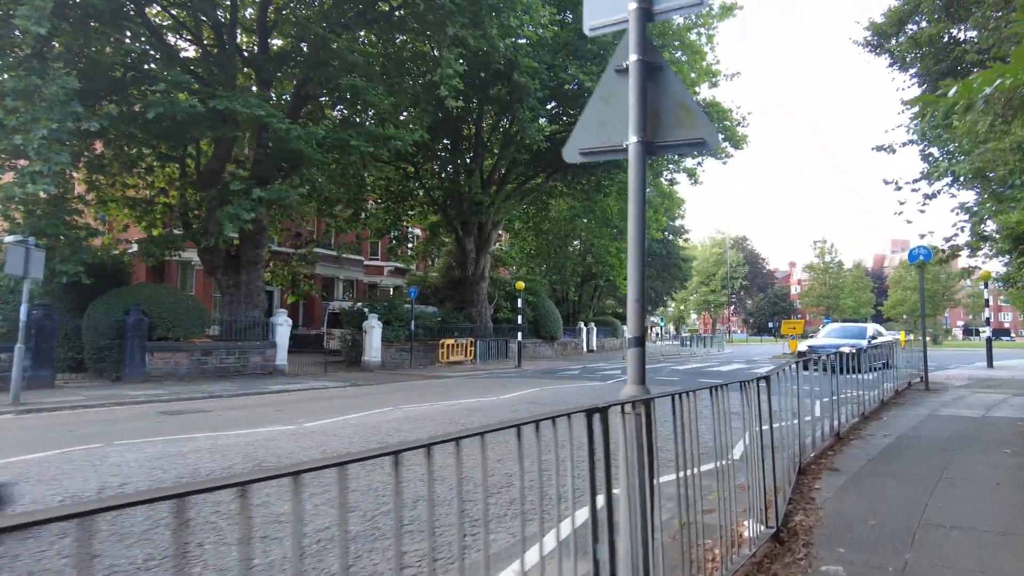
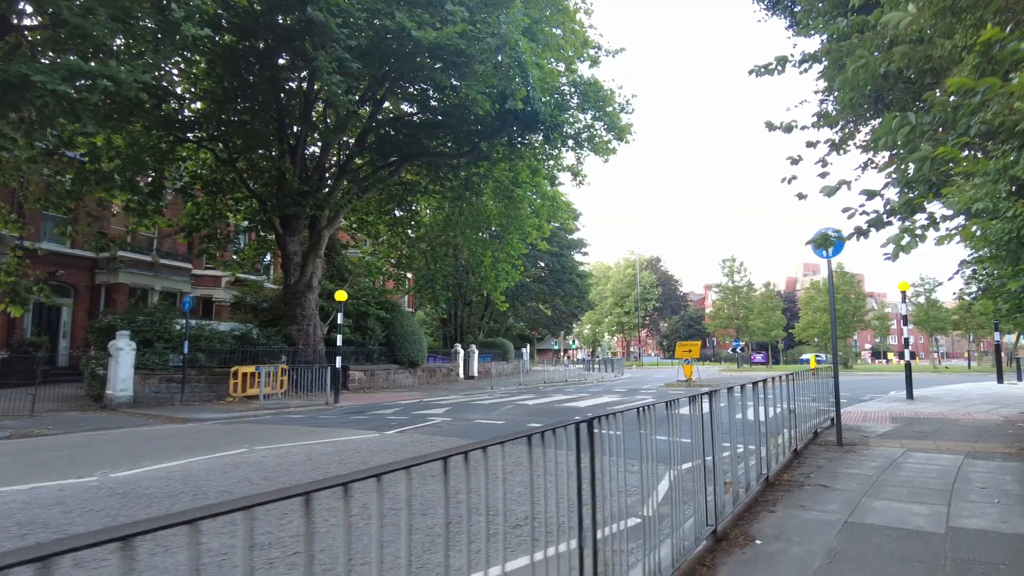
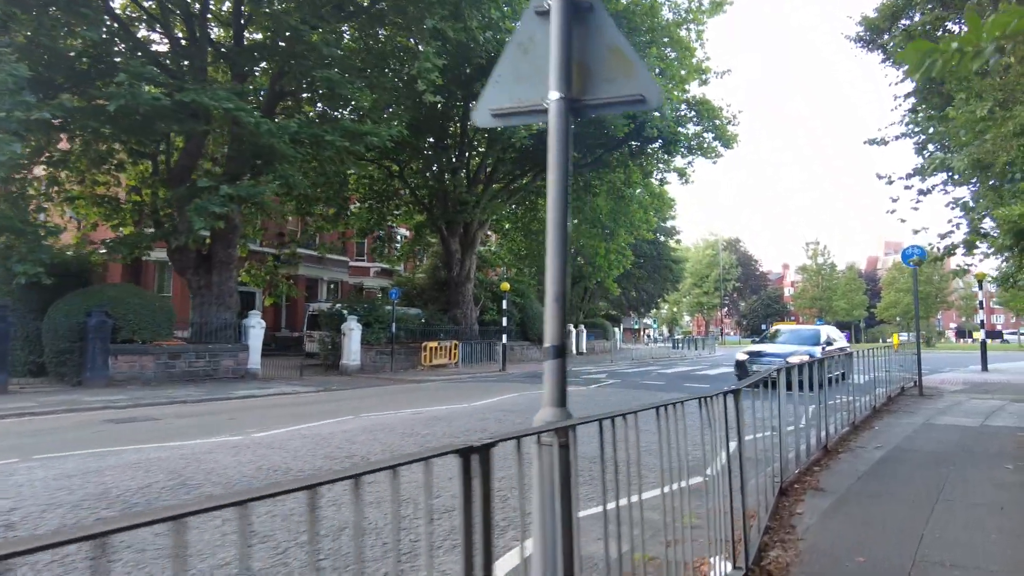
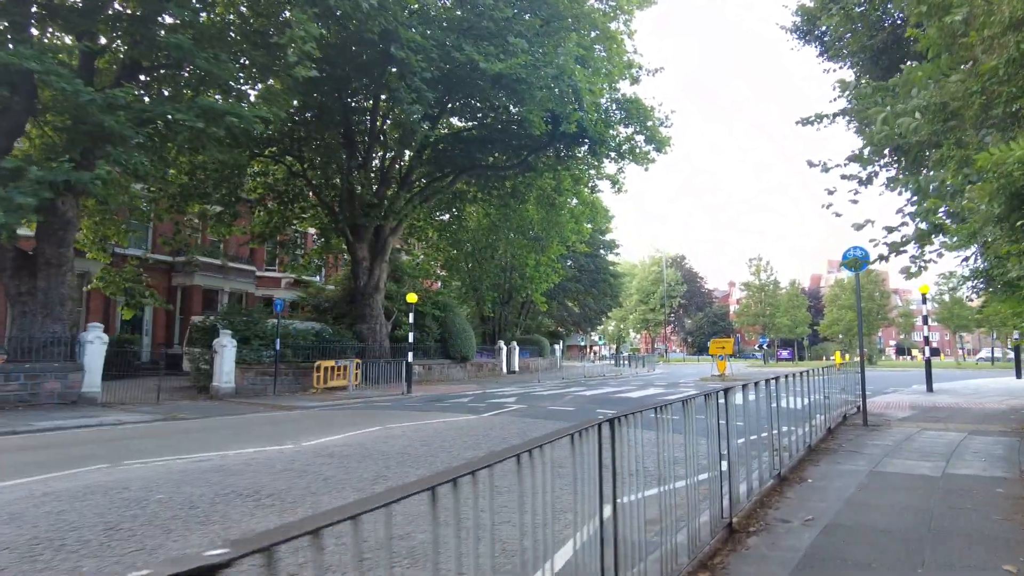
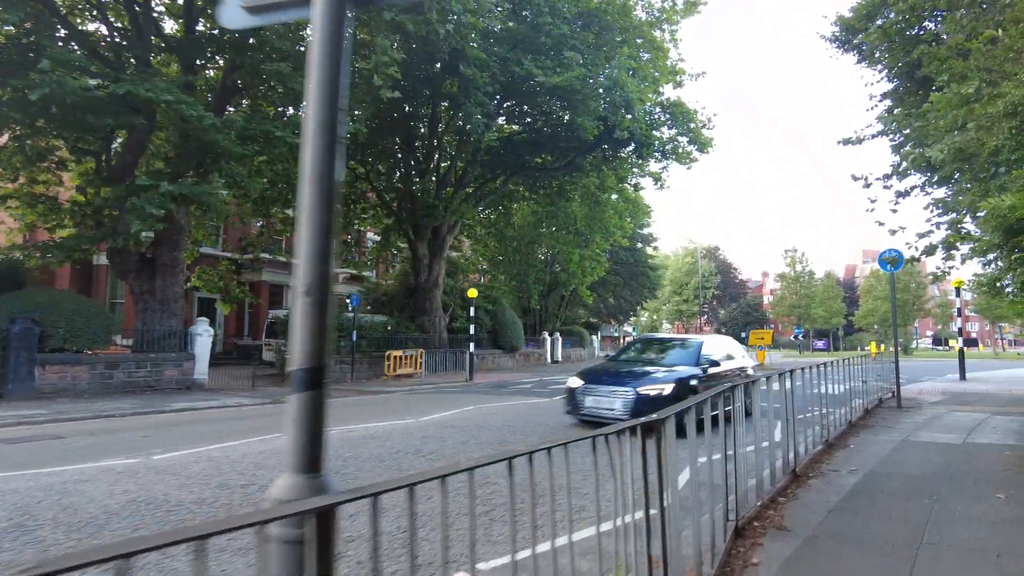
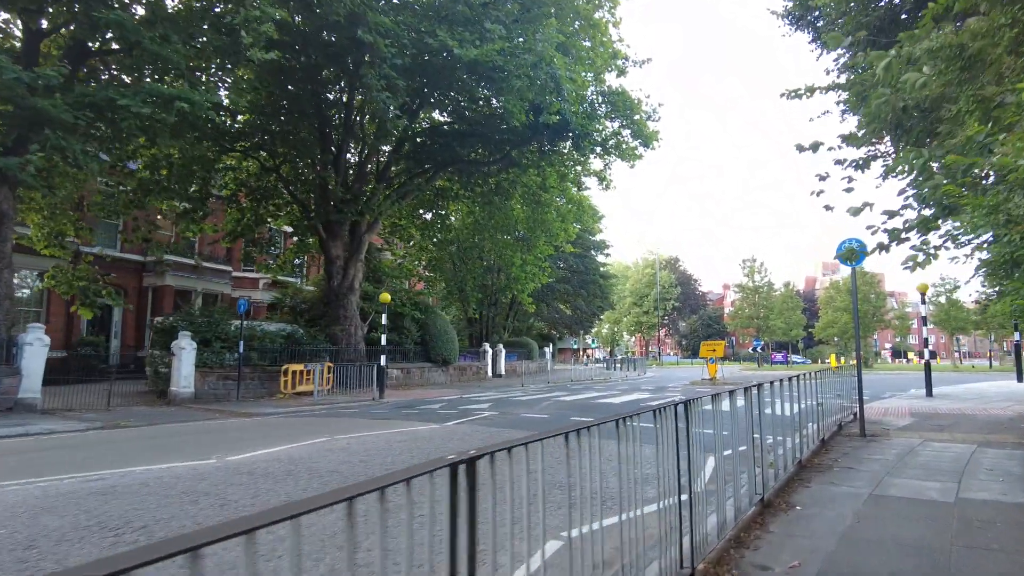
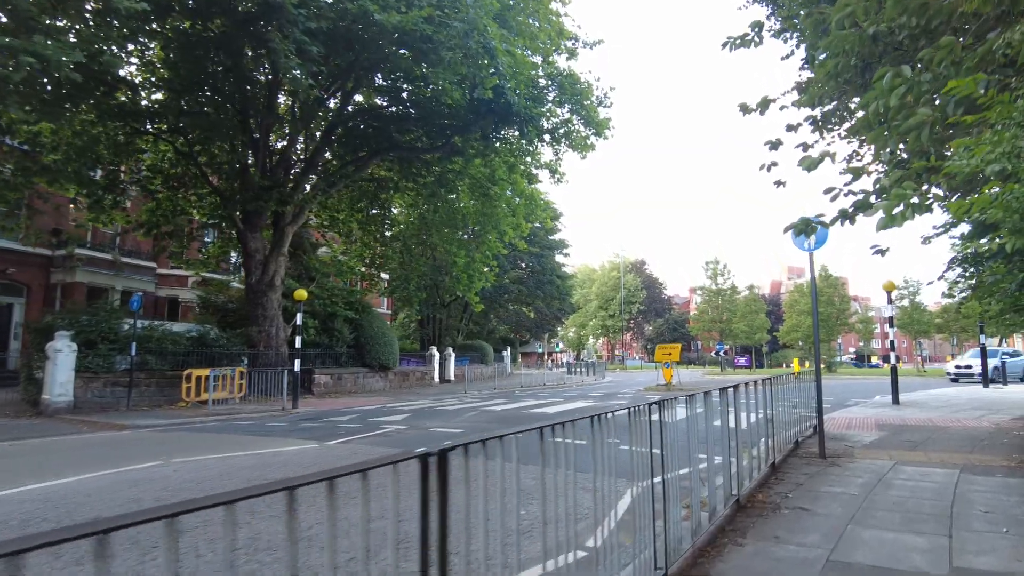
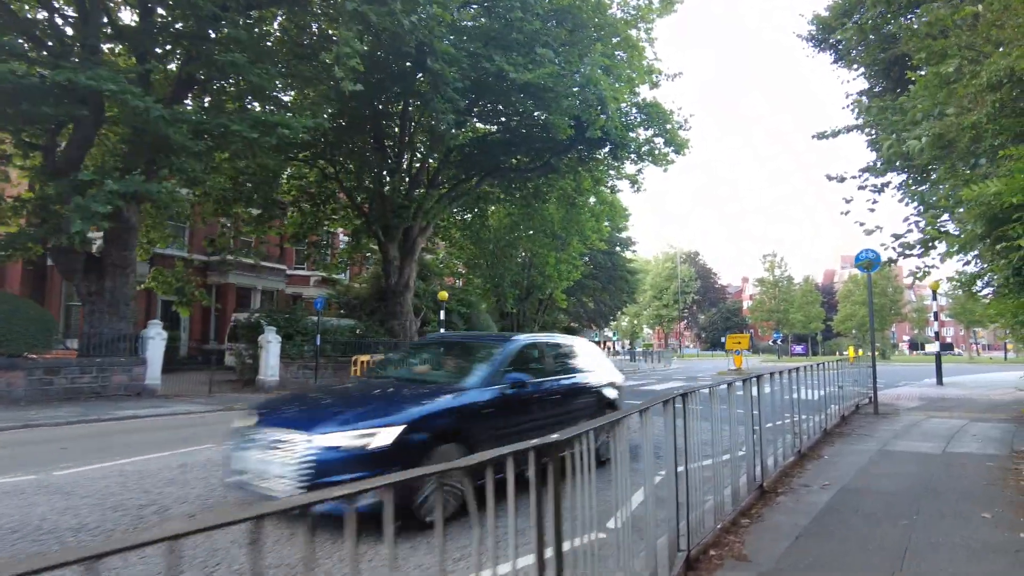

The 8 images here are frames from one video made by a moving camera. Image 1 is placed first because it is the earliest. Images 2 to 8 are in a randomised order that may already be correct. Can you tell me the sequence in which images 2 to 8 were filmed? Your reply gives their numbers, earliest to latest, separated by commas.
3, 5, 8, 4, 6, 2, 7
